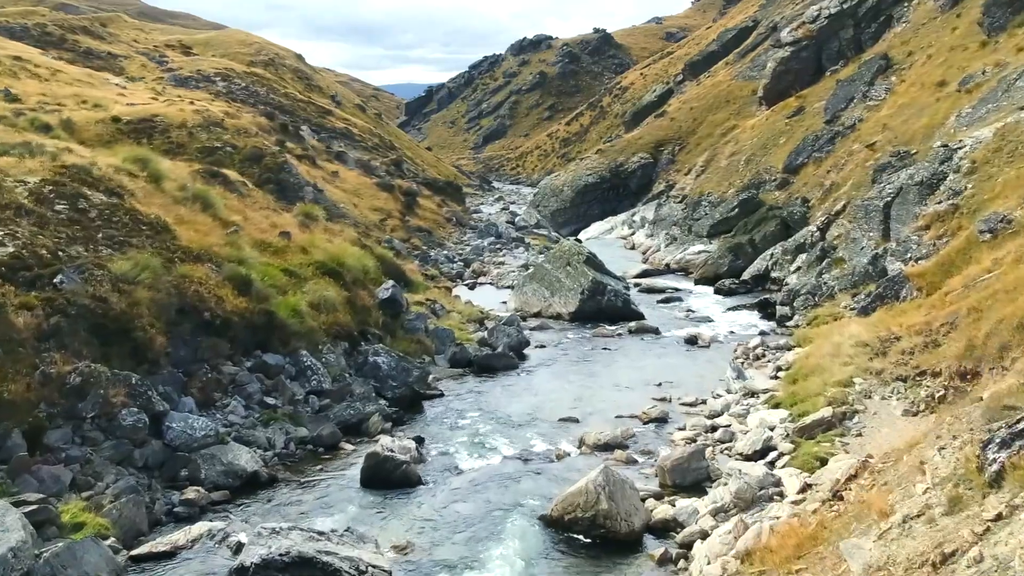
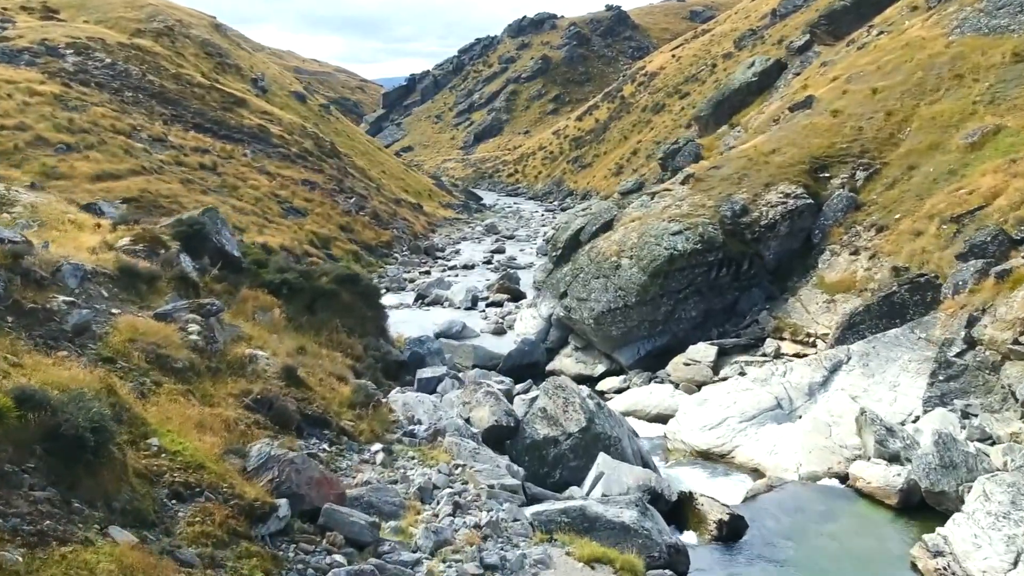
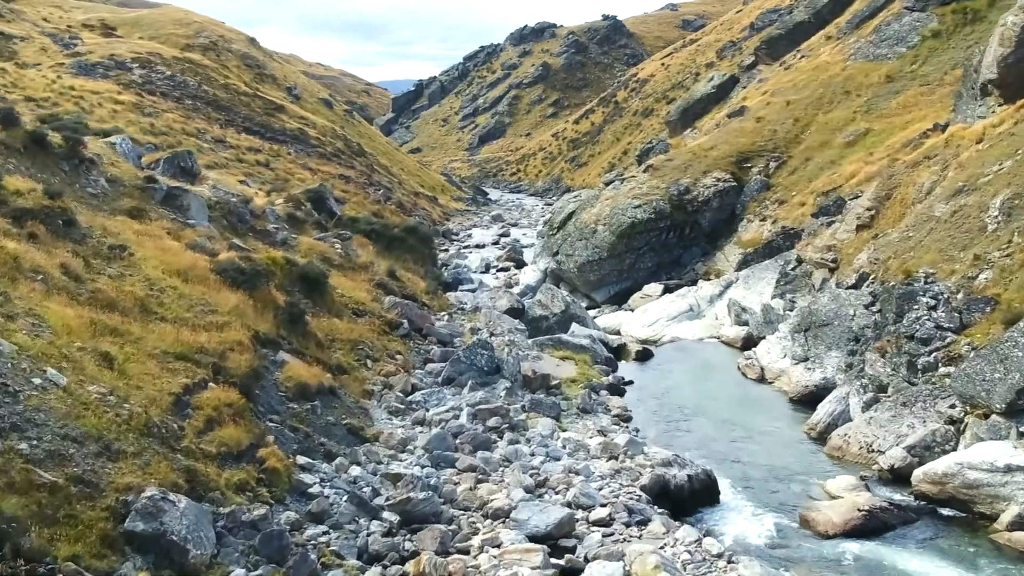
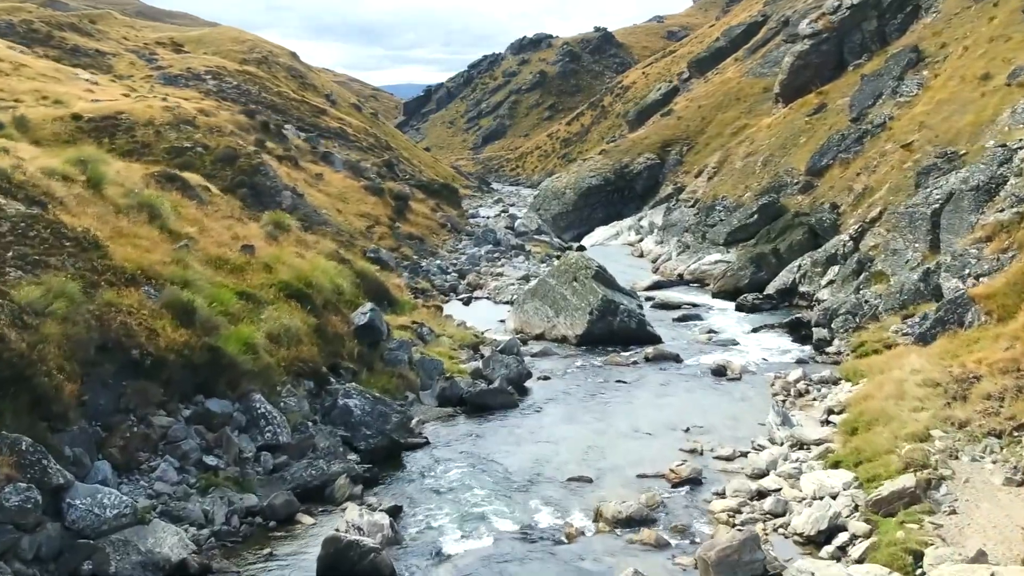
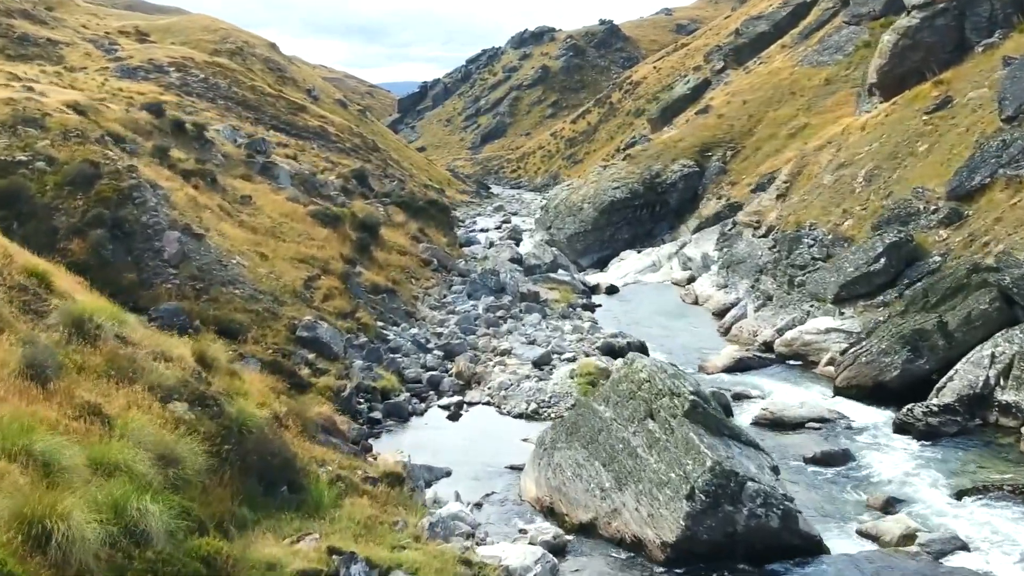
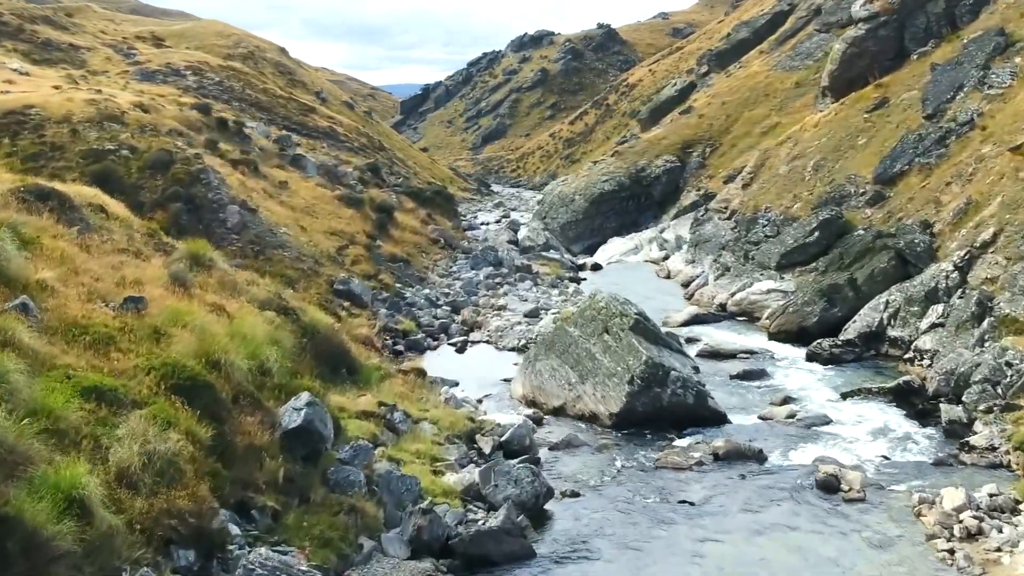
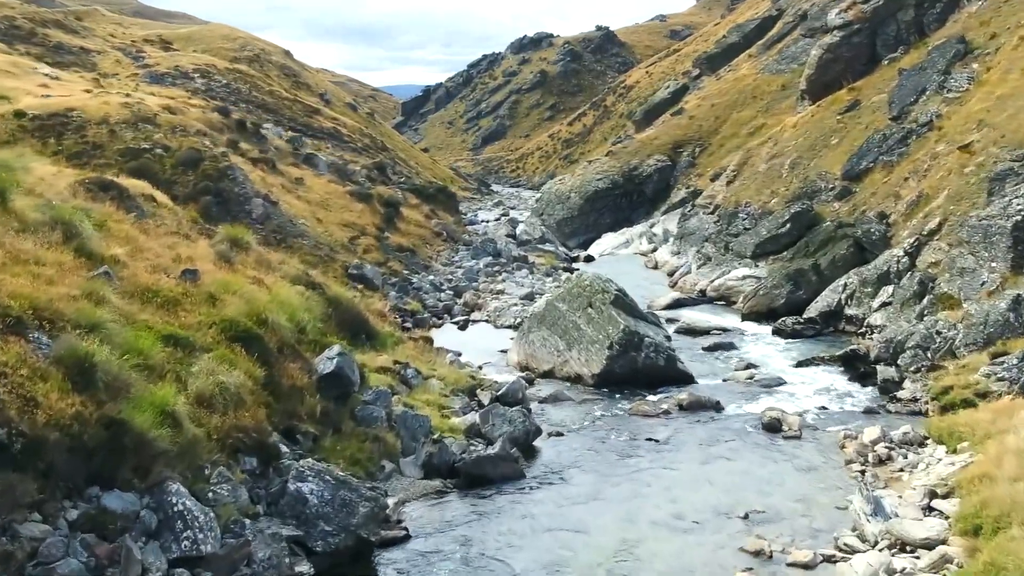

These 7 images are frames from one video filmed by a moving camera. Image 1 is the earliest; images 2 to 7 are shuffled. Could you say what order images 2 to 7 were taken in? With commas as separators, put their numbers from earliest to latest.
4, 7, 6, 5, 3, 2
